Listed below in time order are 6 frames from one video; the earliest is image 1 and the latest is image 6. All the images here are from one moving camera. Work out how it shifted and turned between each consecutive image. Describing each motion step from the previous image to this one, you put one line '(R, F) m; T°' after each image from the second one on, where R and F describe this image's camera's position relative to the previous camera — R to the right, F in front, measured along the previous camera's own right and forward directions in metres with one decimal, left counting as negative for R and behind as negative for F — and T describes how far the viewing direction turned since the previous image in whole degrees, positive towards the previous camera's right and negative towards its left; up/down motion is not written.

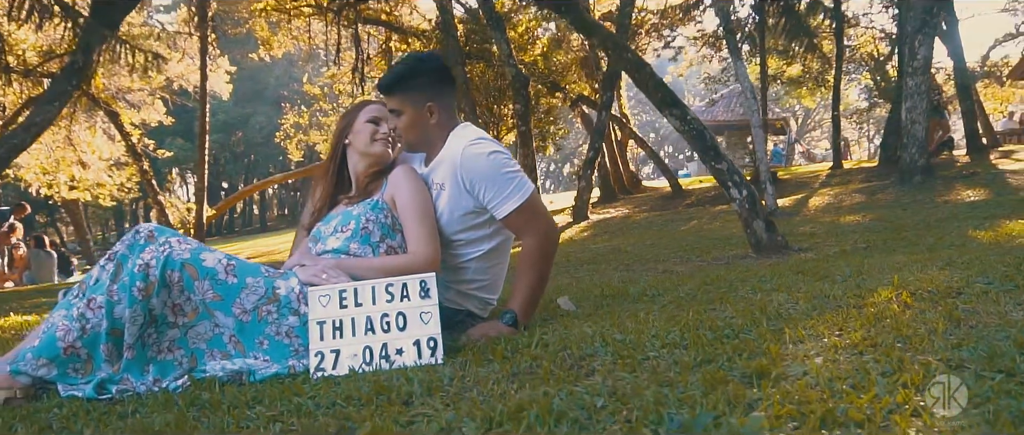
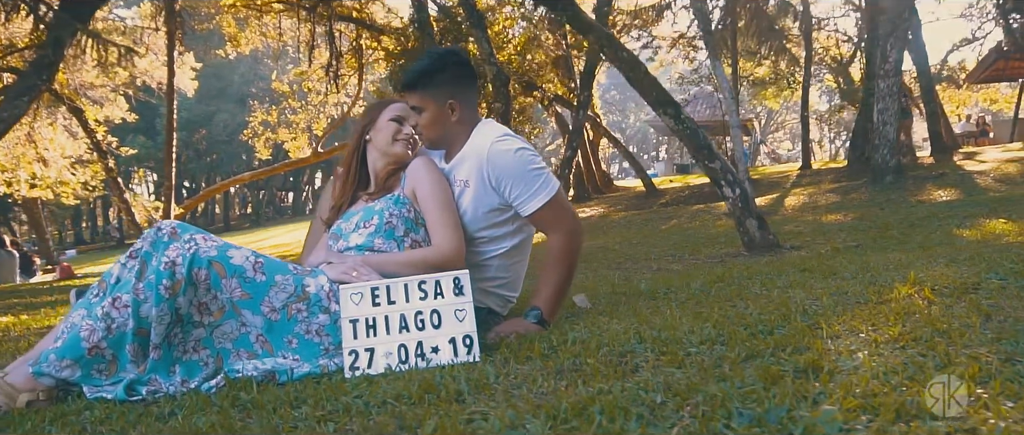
(-0.4, 0.0) m; +3°
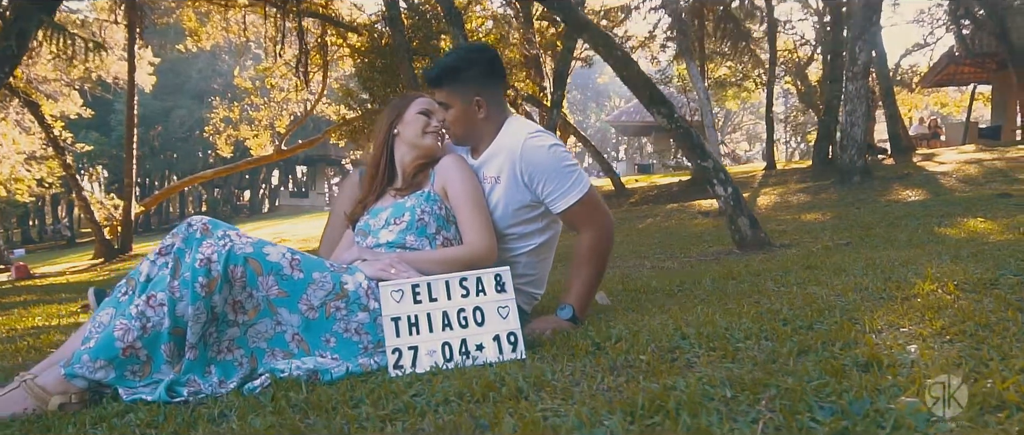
(-0.5, 0.0) m; +3°
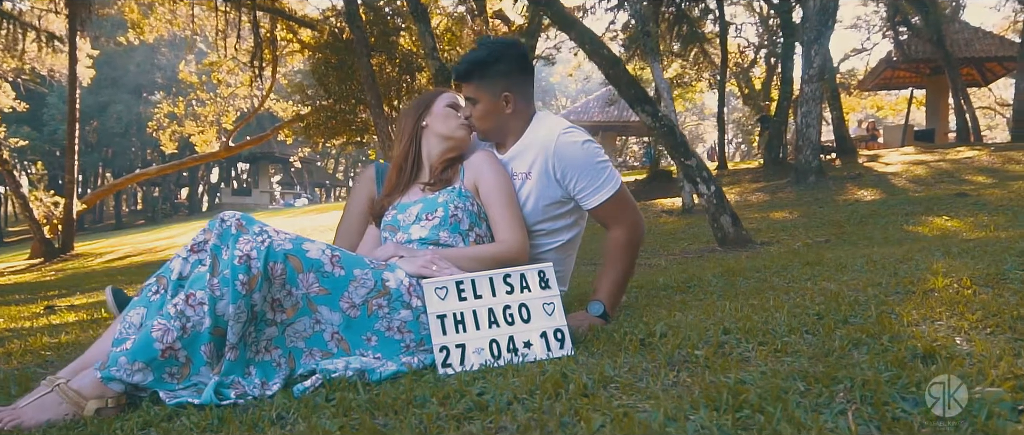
(-0.6, +0.1) m; +4°
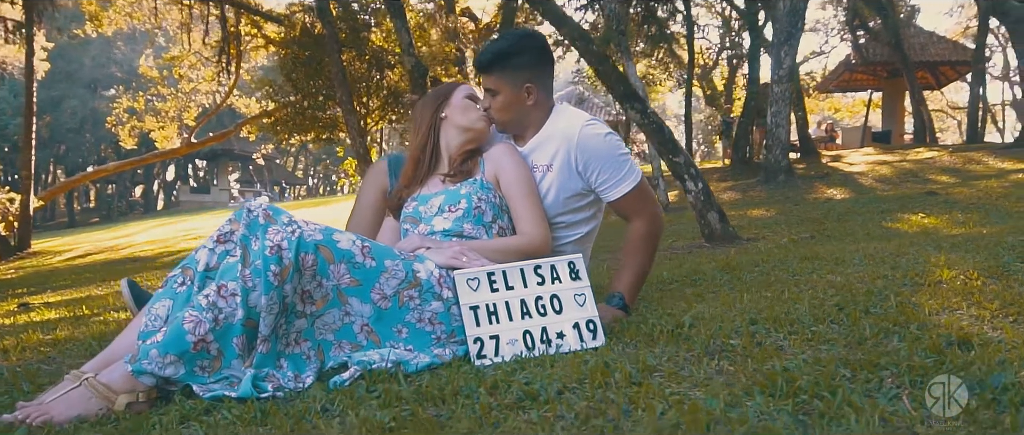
(-0.4, 0.0) m; +3°
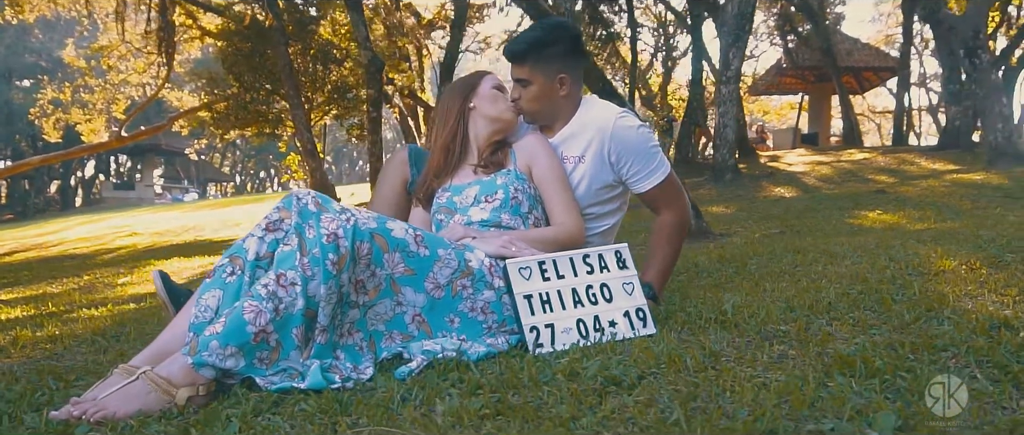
(-0.6, 0.0) m; +5°
